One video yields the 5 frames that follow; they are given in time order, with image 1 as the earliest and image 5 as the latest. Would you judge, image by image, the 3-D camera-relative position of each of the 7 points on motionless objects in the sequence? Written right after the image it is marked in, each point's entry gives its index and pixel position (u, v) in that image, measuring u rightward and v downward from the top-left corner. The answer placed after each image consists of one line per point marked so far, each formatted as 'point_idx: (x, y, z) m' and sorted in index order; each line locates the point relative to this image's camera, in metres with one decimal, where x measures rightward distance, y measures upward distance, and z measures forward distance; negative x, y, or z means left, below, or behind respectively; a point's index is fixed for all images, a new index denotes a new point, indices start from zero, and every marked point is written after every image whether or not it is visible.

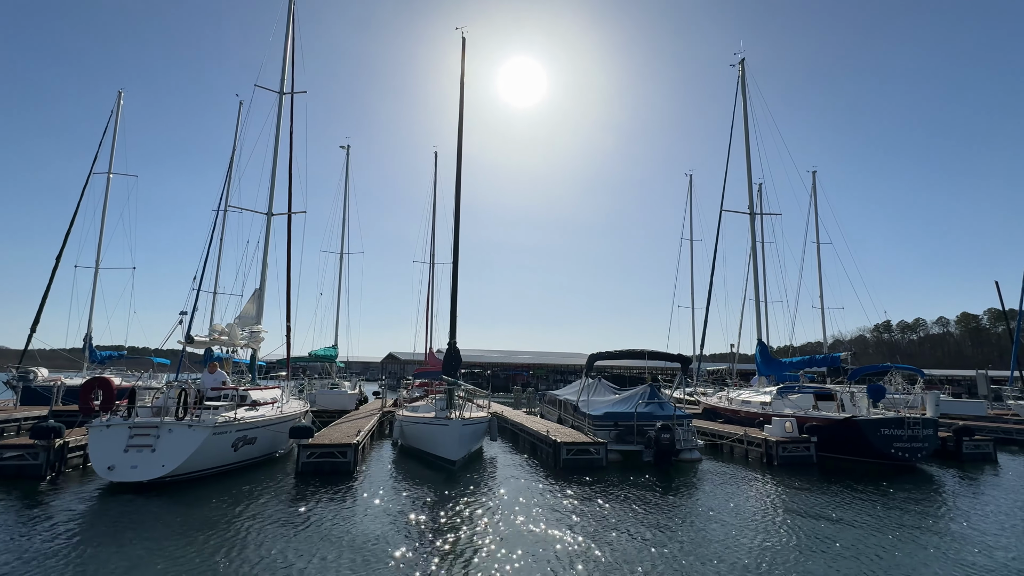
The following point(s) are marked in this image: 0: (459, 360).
0: (-1.8, -2.2, +15.5) m
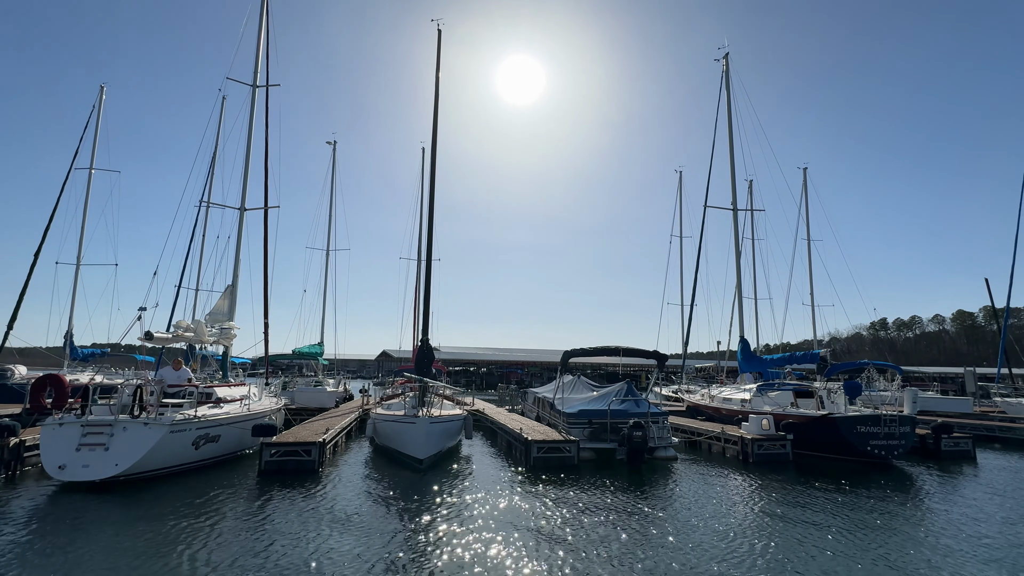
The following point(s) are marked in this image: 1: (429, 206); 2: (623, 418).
0: (-2.6, -2.1, +15.3) m
1: (-2.9, +2.8, +16.8) m
2: (+3.2, -3.8, +14.8) m
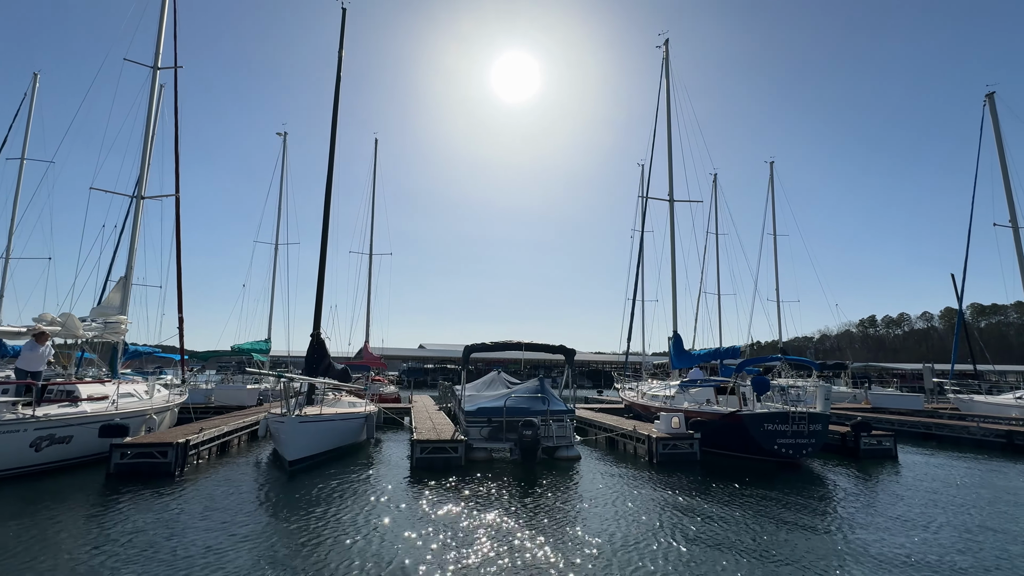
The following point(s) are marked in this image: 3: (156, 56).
0: (-5.5, -1.9, +14.5) m
1: (-5.9, +3.0, +16.0) m
2: (+0.2, -3.6, +14.1) m
3: (-12.5, +8.2, +17.5) m
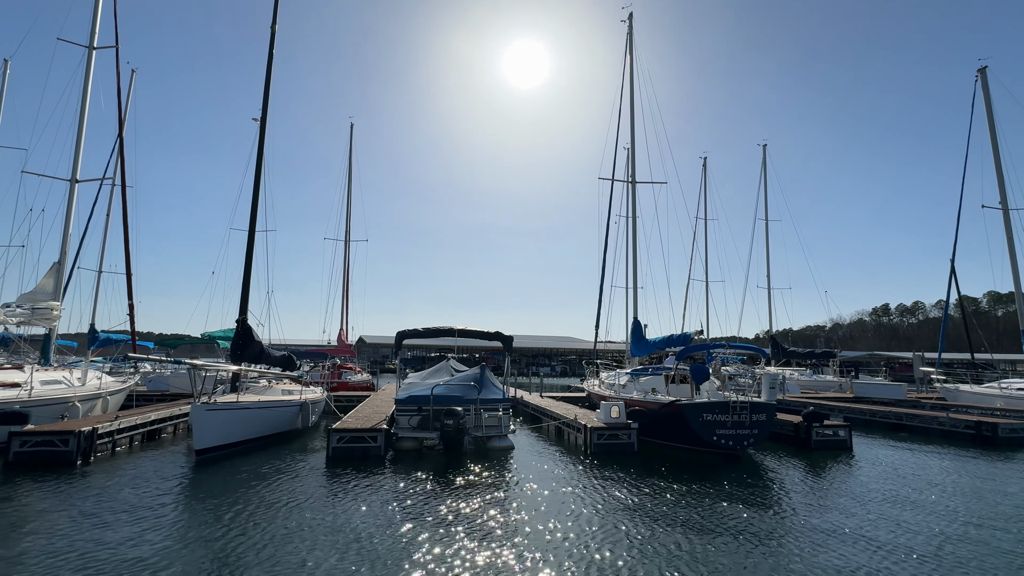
0: (-7.4, -1.4, +14.1) m
1: (-7.8, +3.5, +15.5) m
2: (-1.6, -3.2, +13.6) m
3: (-14.3, +8.7, +17.1) m
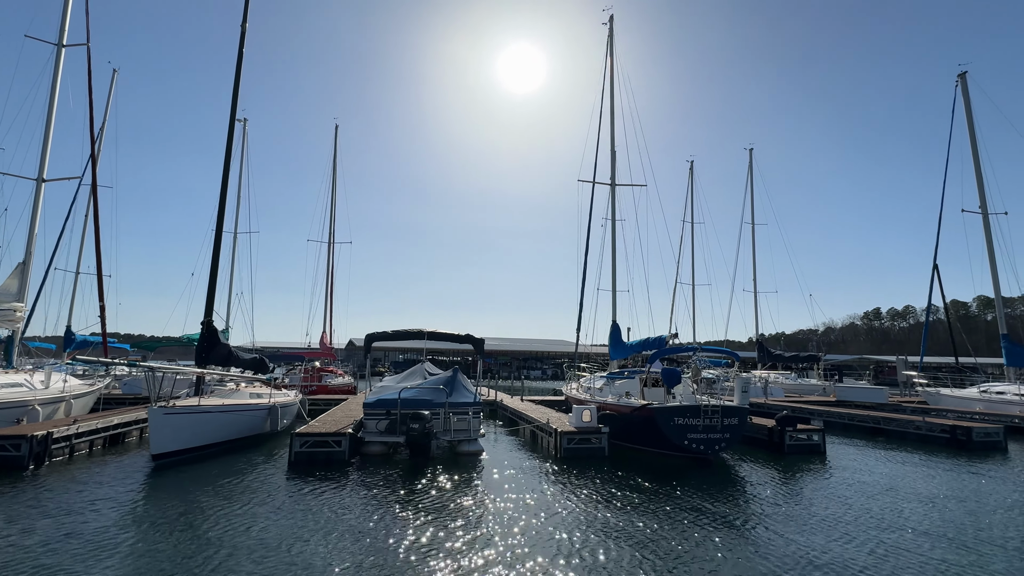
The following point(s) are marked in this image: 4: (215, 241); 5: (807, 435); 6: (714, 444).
0: (-8.2, -1.5, +13.8) m
1: (-8.6, +3.5, +15.2) m
2: (-2.5, -3.2, +13.4) m
3: (-15.1, +8.6, +16.8) m
4: (-8.5, +1.4, +14.4) m
5: (+8.8, -4.3, +14.8) m
6: (+5.3, -4.0, +12.9) m
